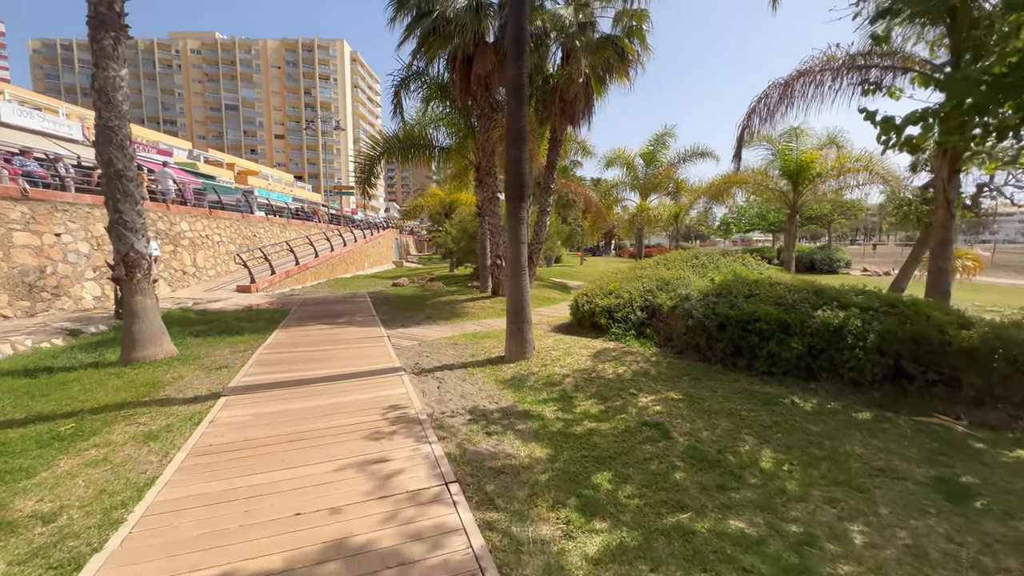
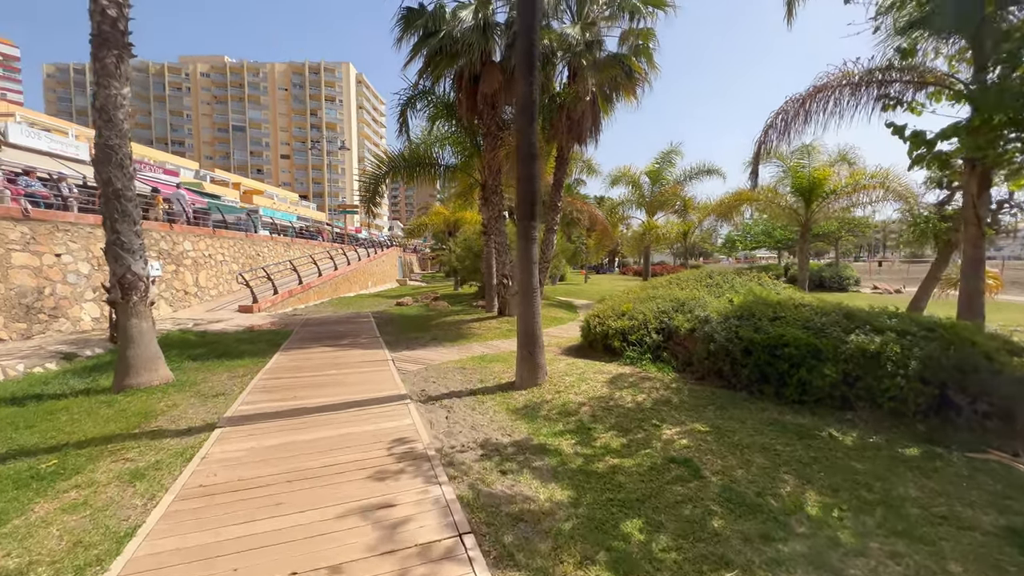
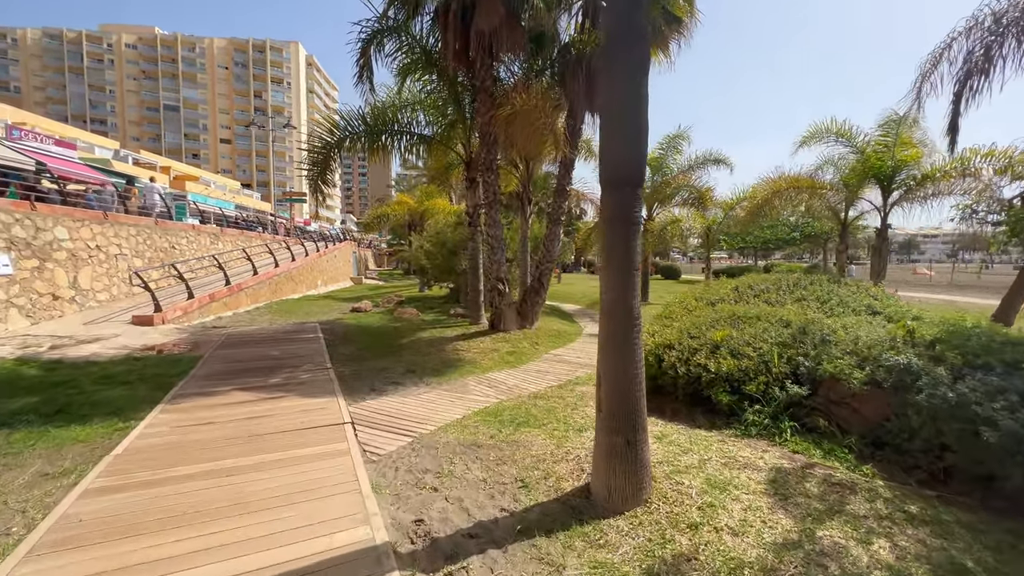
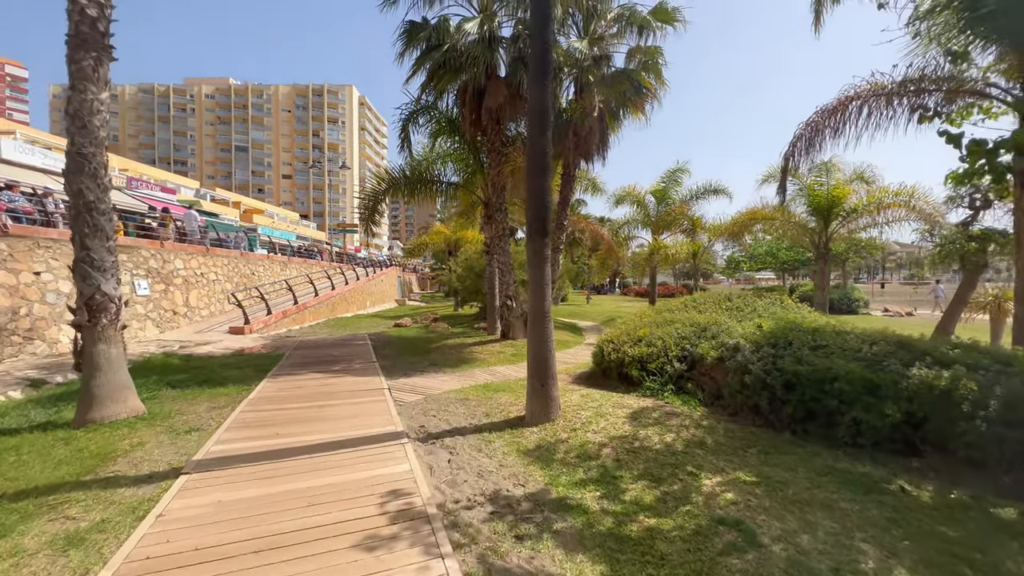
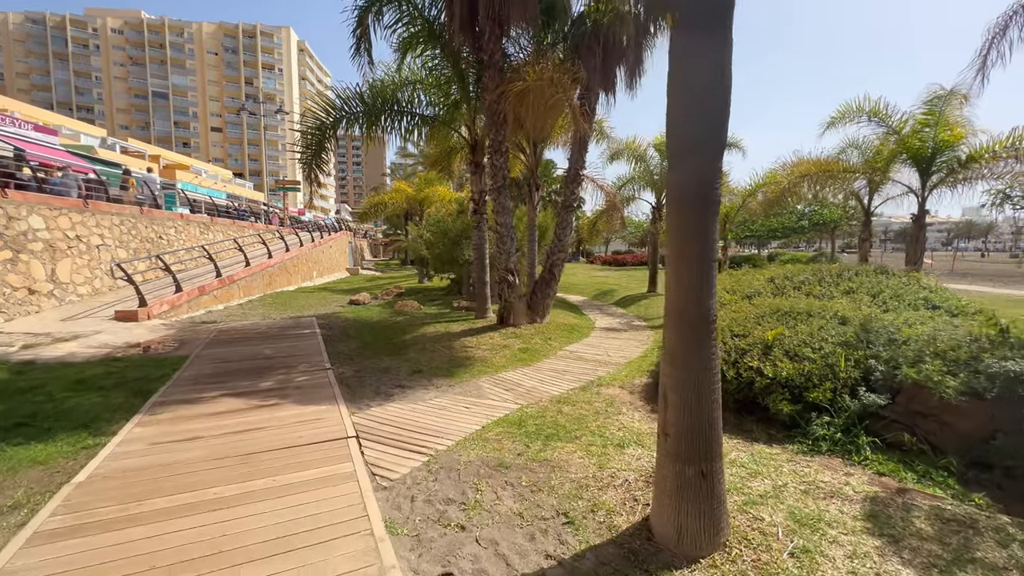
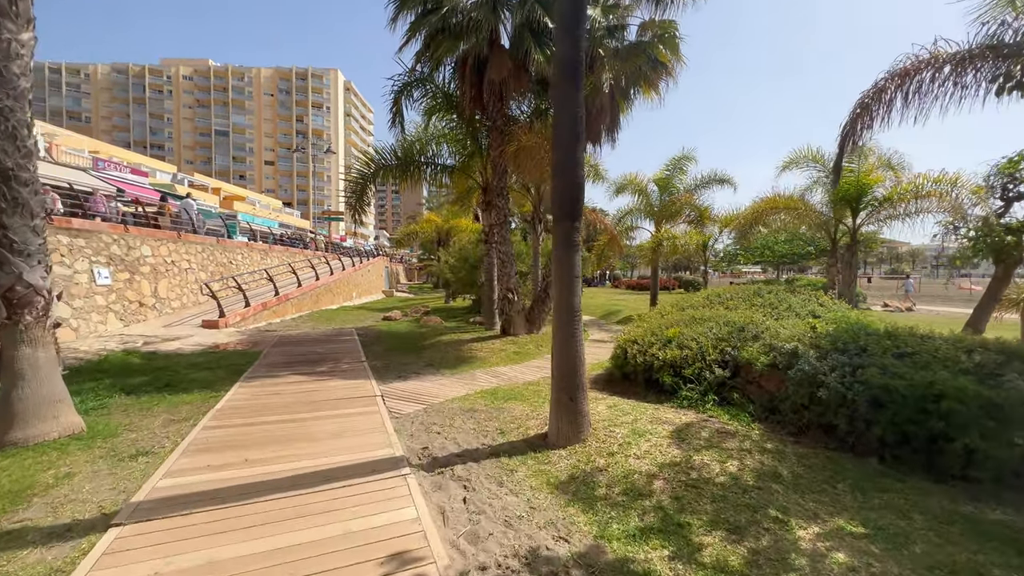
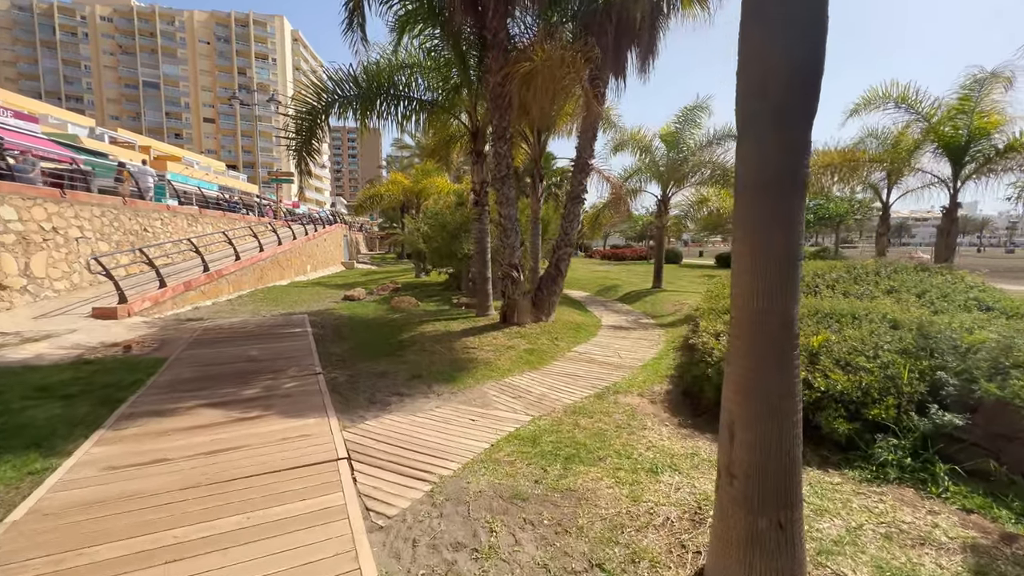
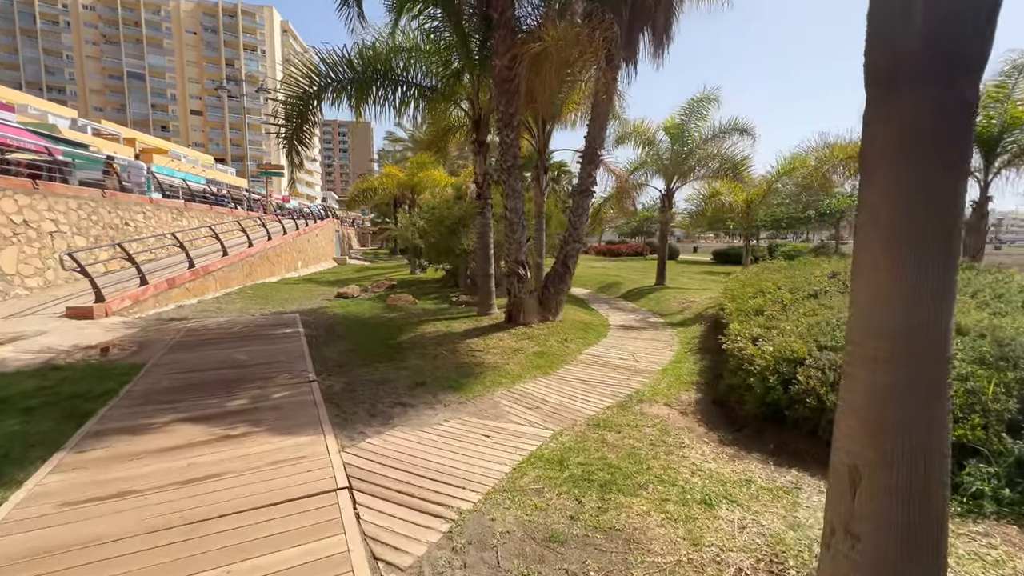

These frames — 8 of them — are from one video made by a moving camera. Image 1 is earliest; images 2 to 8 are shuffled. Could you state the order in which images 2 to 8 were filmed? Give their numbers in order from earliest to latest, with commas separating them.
2, 4, 6, 3, 5, 7, 8
